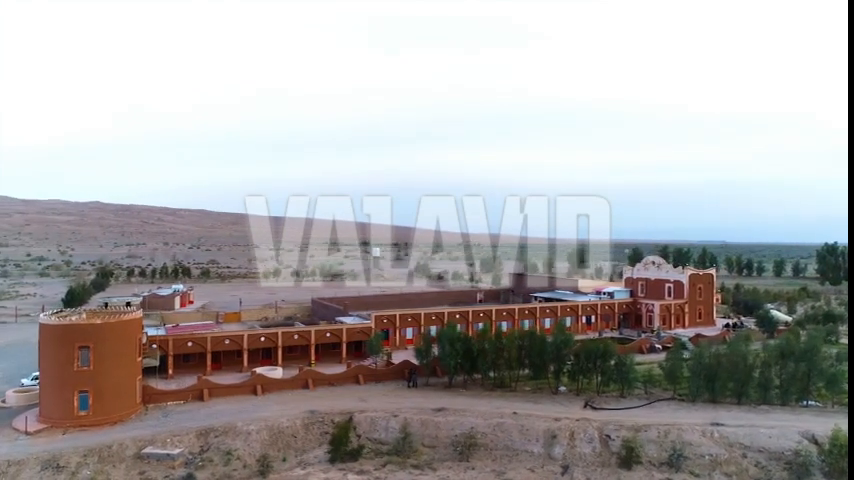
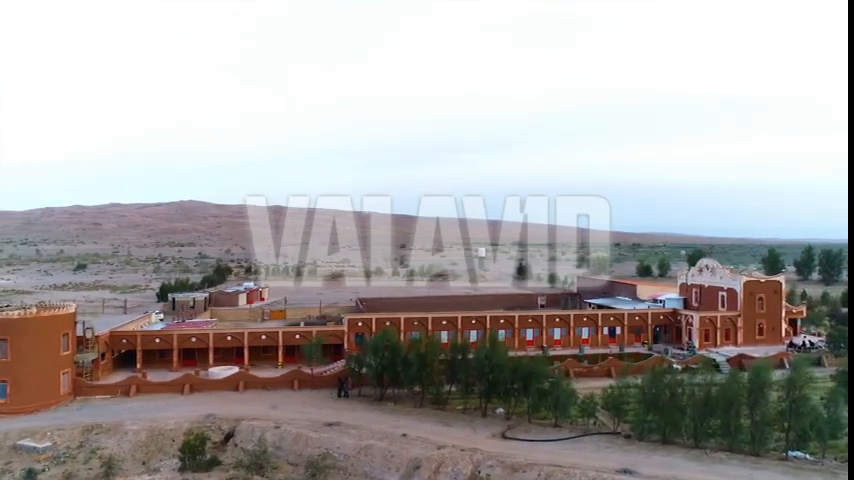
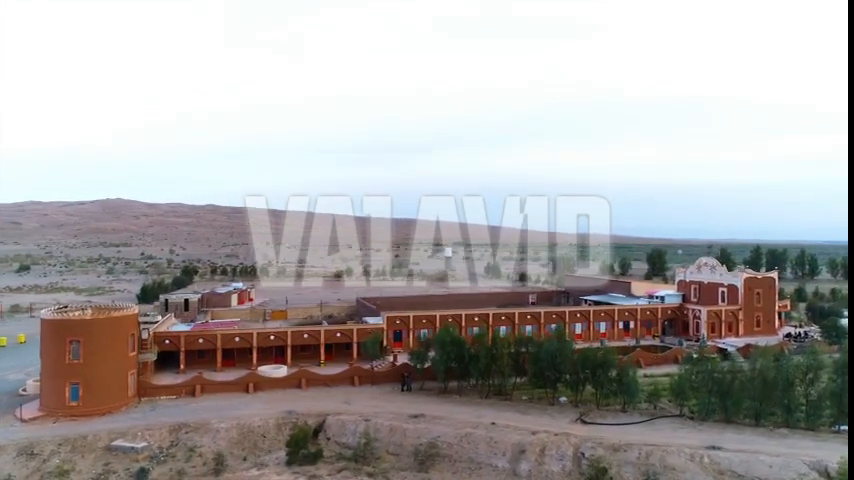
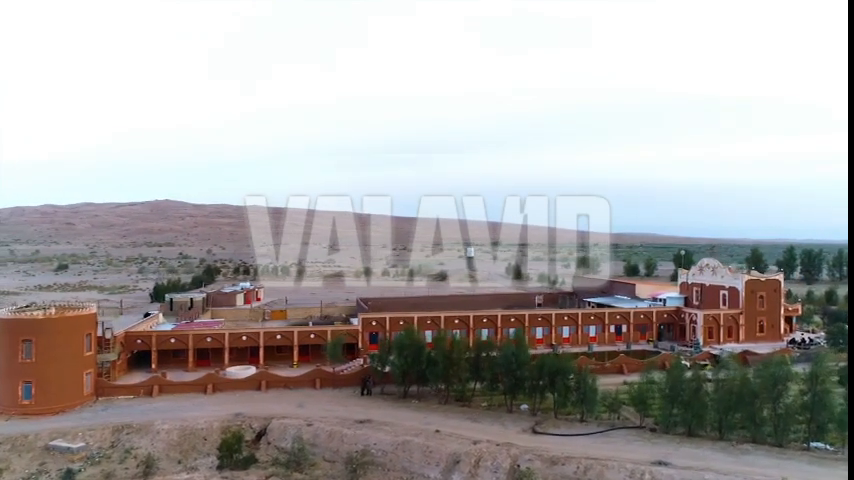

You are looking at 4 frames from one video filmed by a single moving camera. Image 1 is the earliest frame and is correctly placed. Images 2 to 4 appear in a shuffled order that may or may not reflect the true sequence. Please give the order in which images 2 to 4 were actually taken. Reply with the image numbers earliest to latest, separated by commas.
3, 4, 2
